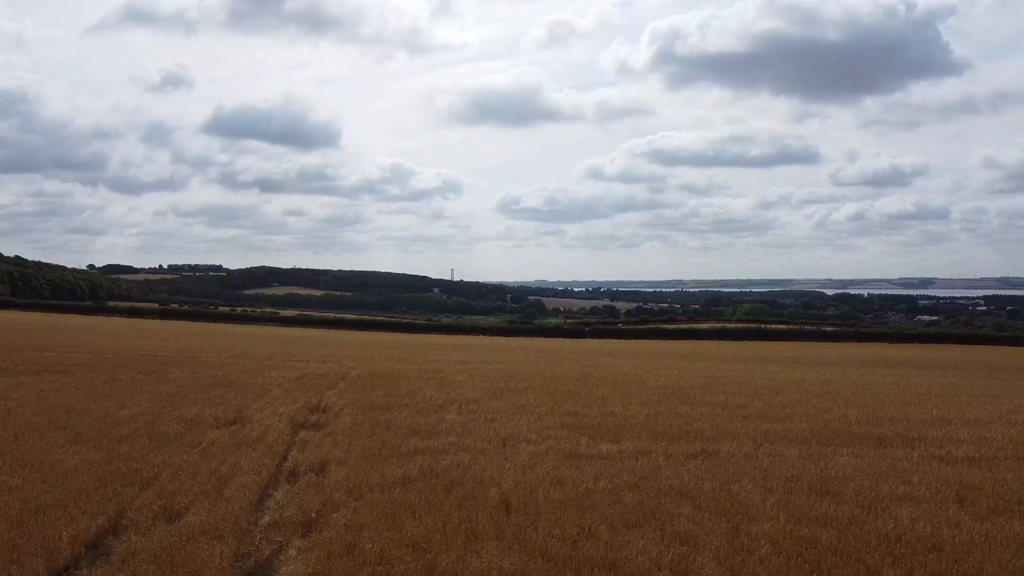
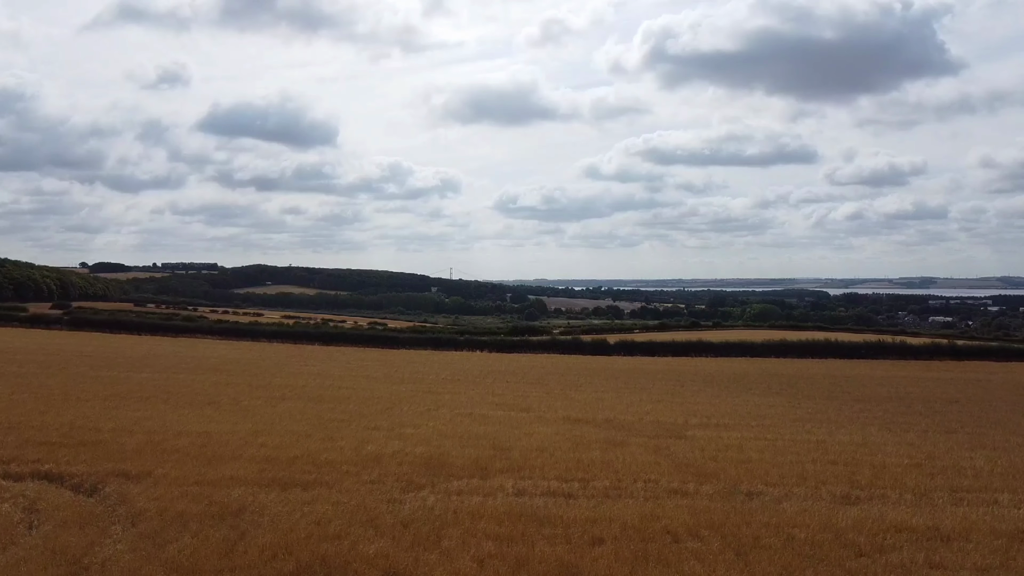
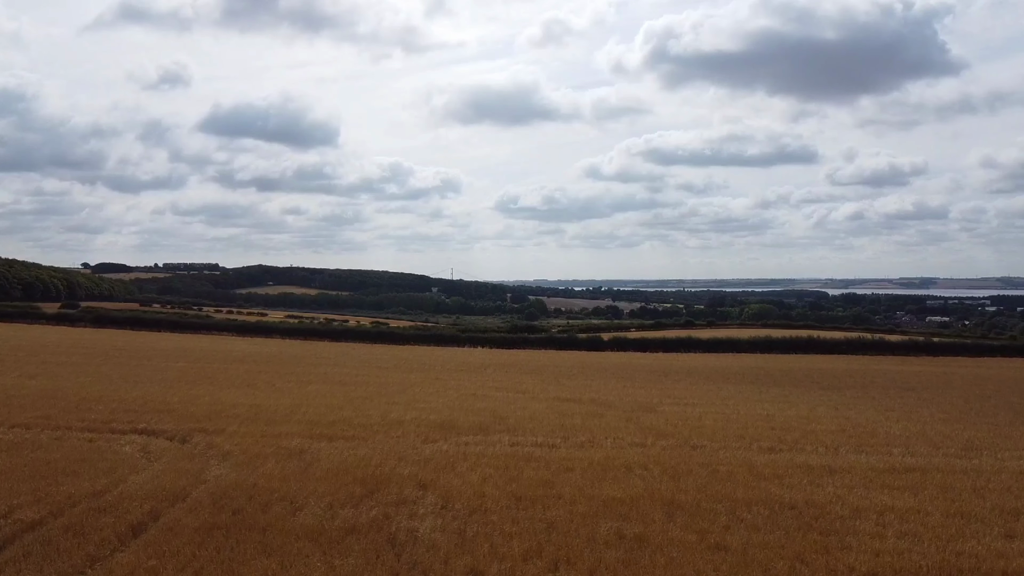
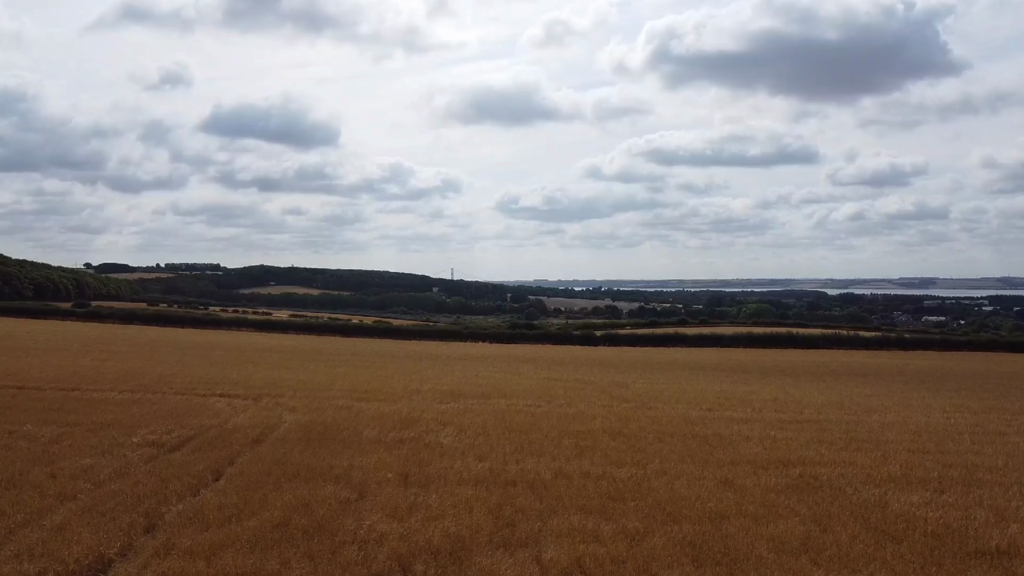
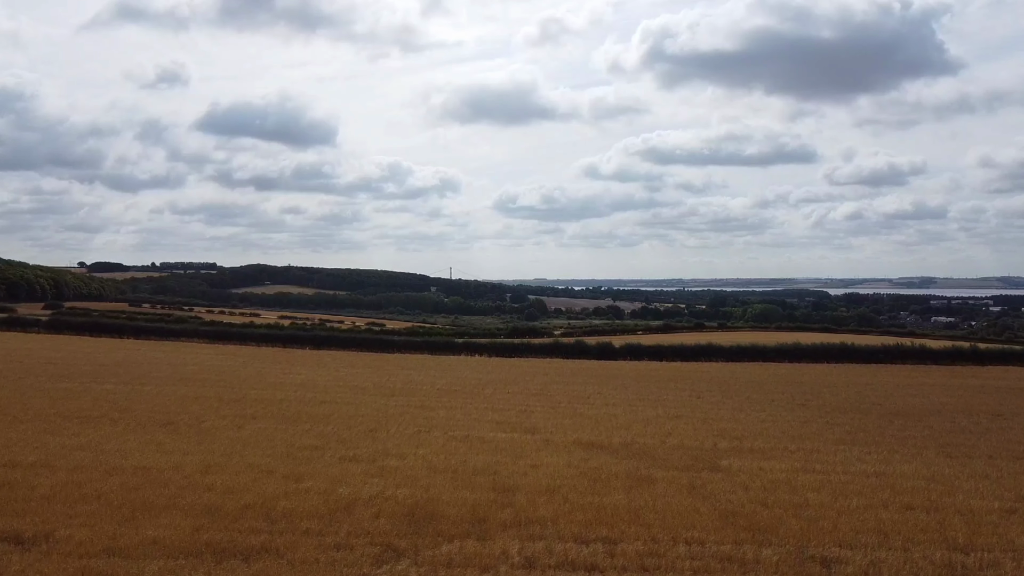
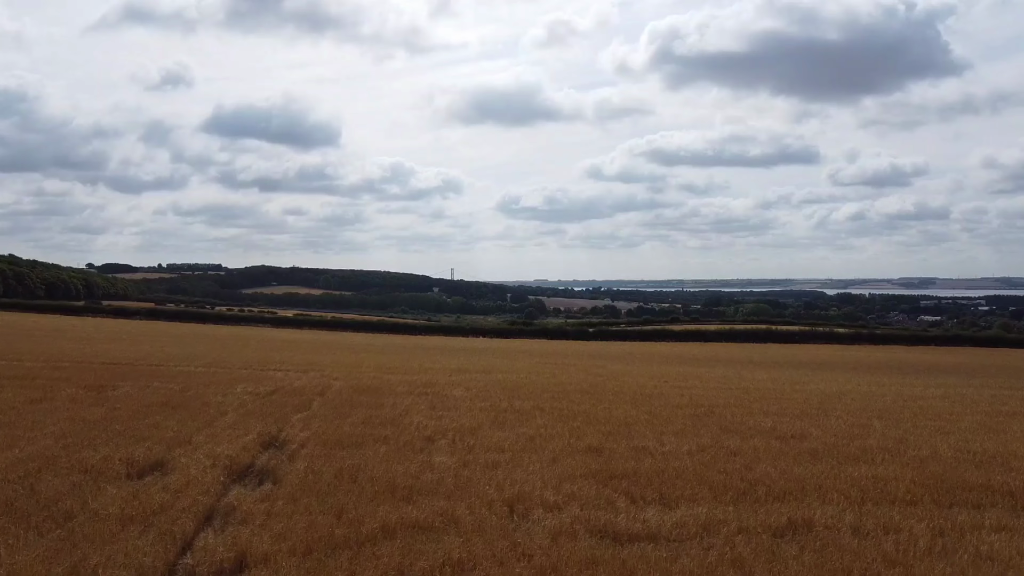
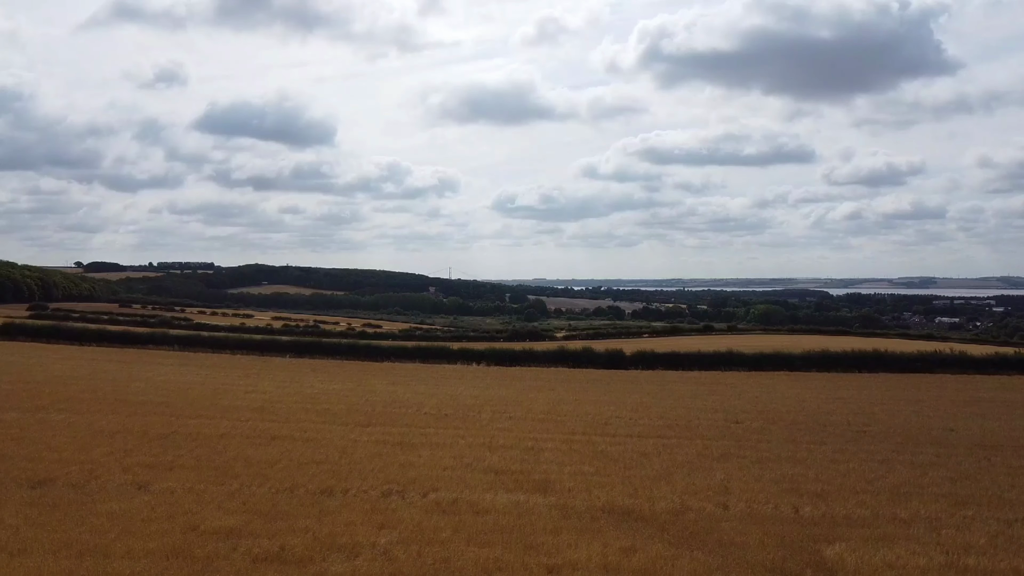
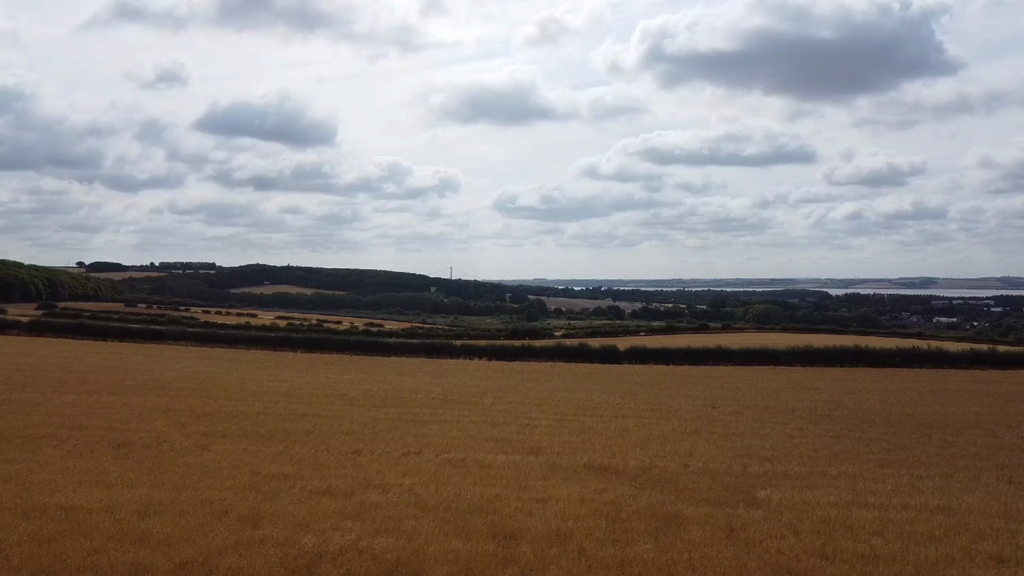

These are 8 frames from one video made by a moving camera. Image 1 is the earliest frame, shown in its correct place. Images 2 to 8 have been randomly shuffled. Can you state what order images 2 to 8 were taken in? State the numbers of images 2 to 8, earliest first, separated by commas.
6, 4, 3, 2, 5, 8, 7
